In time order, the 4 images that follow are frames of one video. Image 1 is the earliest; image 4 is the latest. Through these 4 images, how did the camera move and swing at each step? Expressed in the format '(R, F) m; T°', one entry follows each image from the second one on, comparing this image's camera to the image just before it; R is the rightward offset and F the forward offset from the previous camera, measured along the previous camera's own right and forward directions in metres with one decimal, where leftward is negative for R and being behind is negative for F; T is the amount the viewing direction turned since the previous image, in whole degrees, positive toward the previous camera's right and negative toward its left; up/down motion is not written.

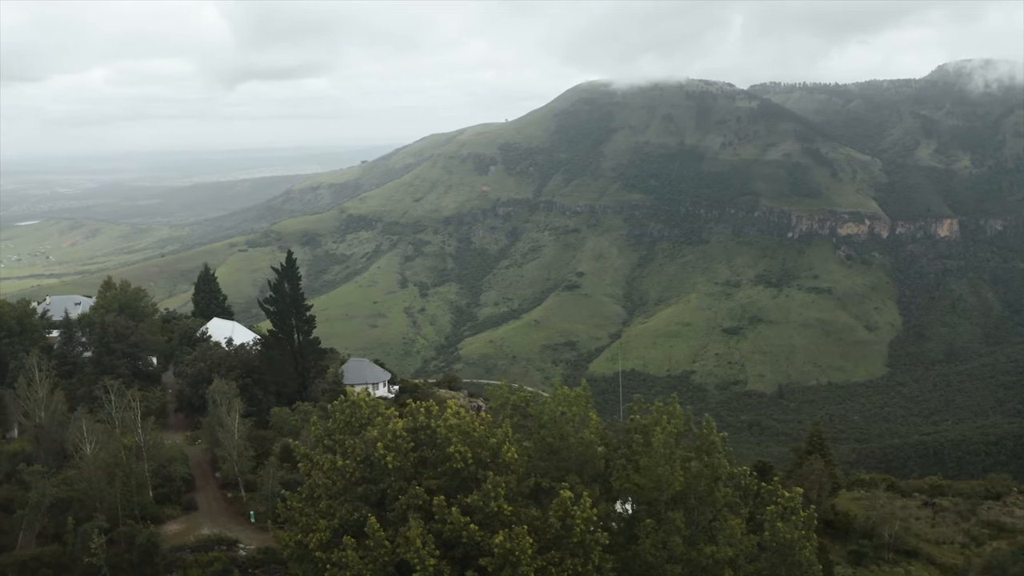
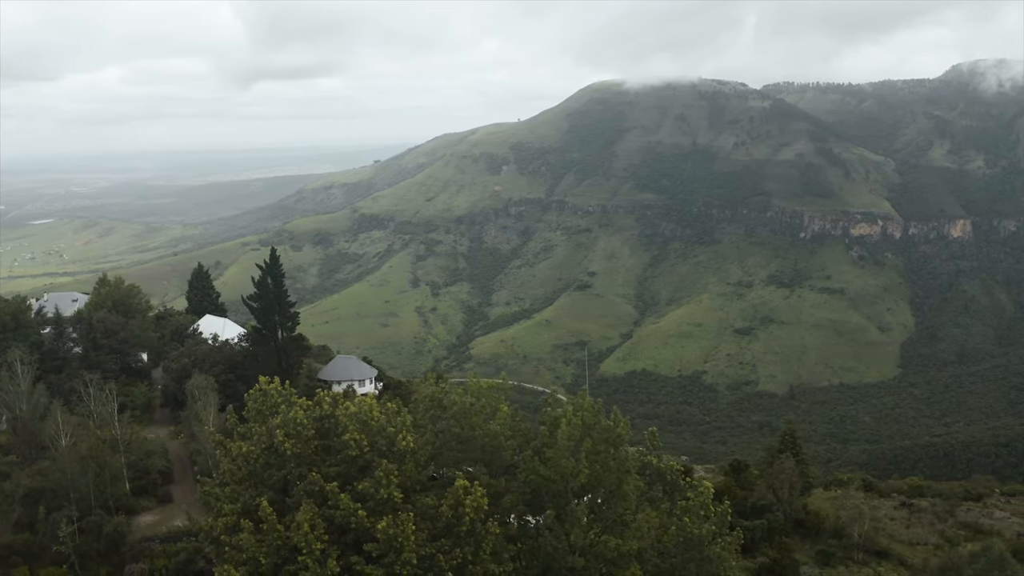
(+2.1, +0.2) m; -1°
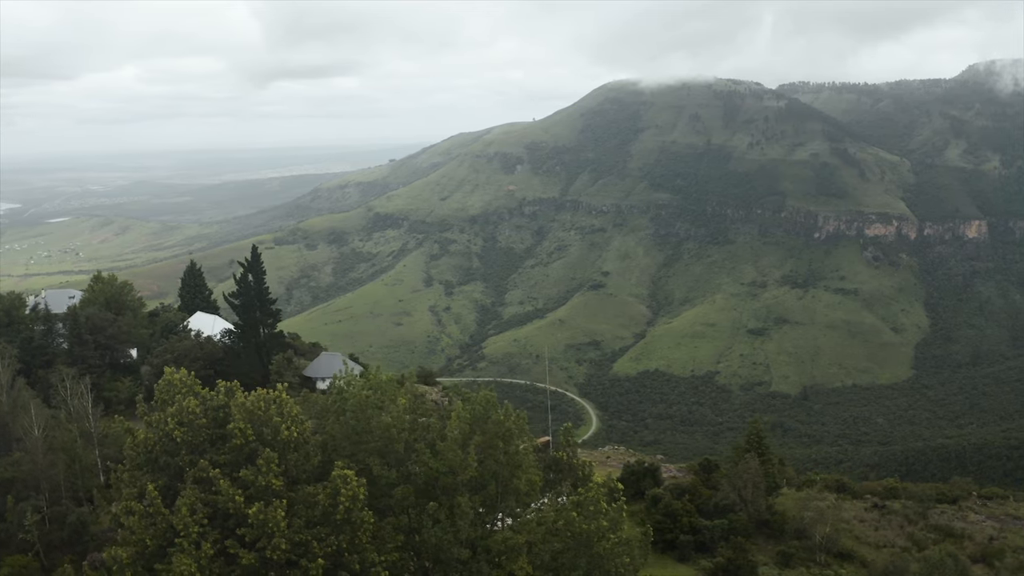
(+2.4, +0.1) m; -1°
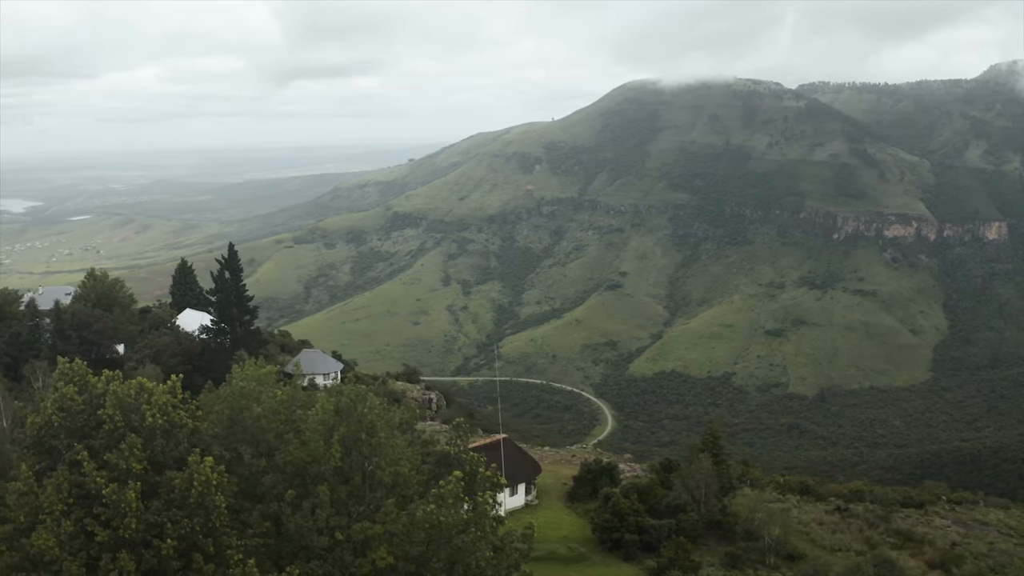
(+3.1, +0.1) m; -1°
